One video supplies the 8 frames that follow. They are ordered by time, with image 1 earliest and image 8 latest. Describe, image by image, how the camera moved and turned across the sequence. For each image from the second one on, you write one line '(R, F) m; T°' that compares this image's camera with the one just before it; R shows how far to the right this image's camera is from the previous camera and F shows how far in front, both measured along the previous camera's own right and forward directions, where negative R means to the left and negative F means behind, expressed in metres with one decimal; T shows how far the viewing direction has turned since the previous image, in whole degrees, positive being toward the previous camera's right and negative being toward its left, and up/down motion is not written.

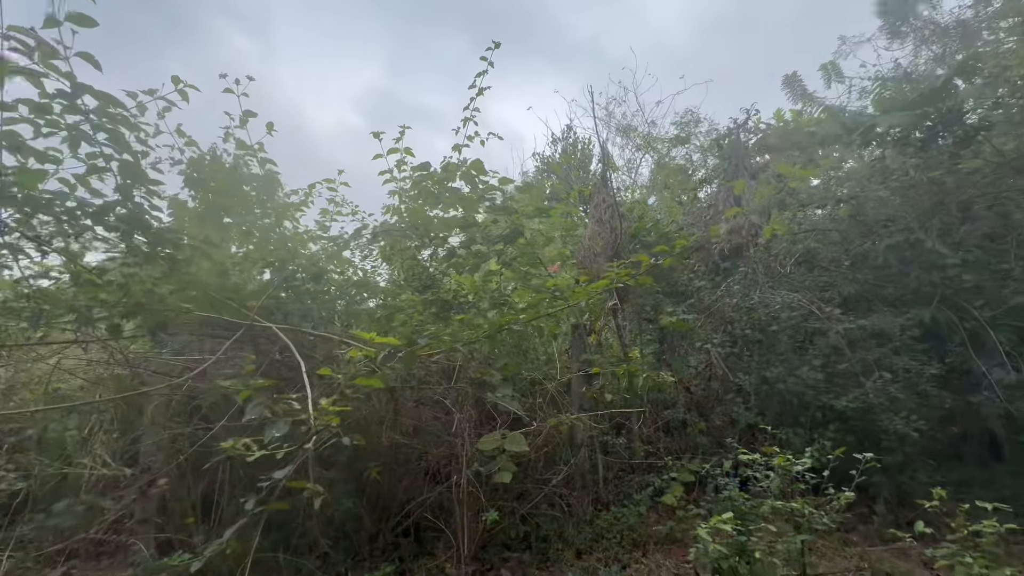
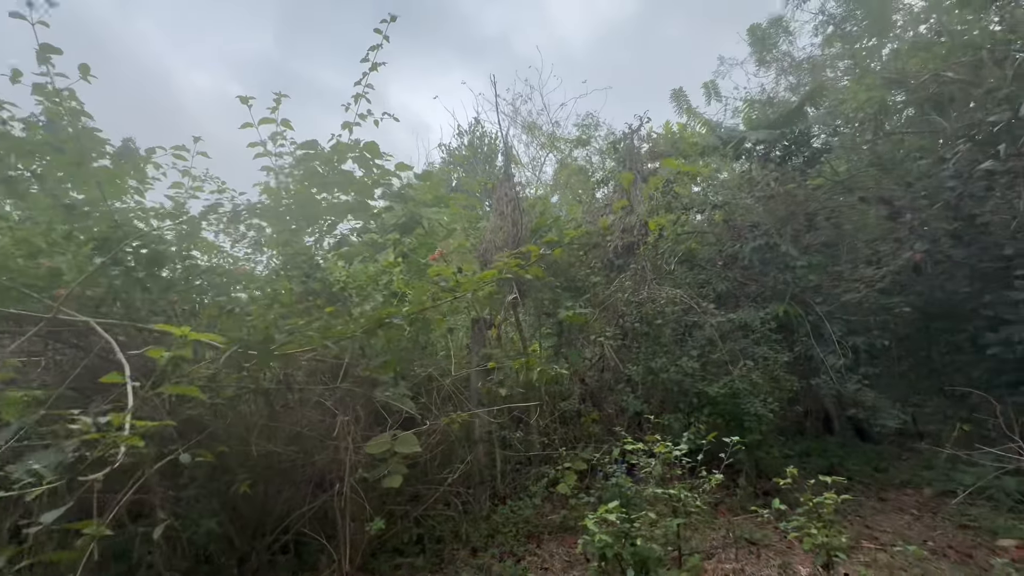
(+0.1, +0.1) m; +12°
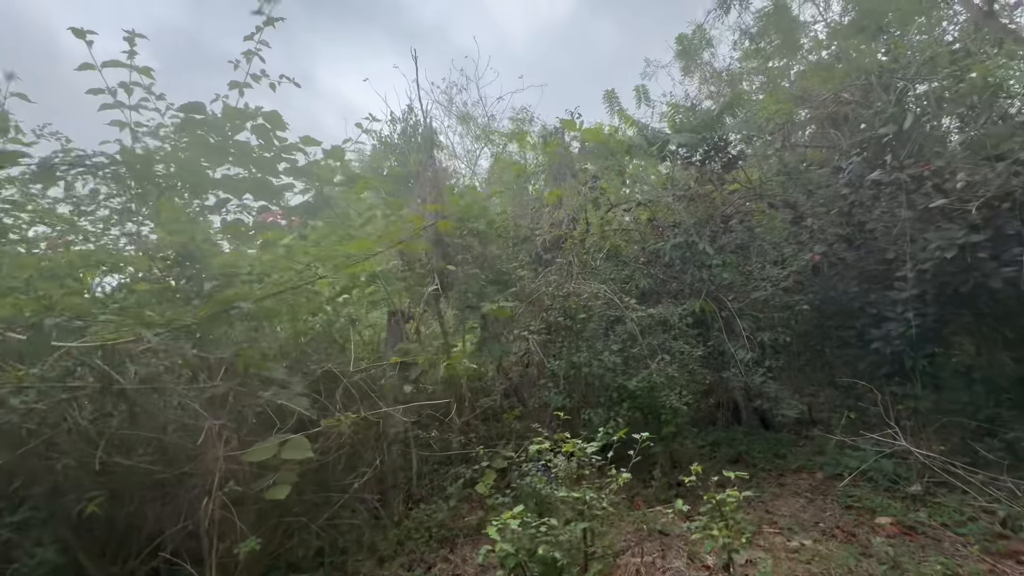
(+0.1, +0.2) m; +8°
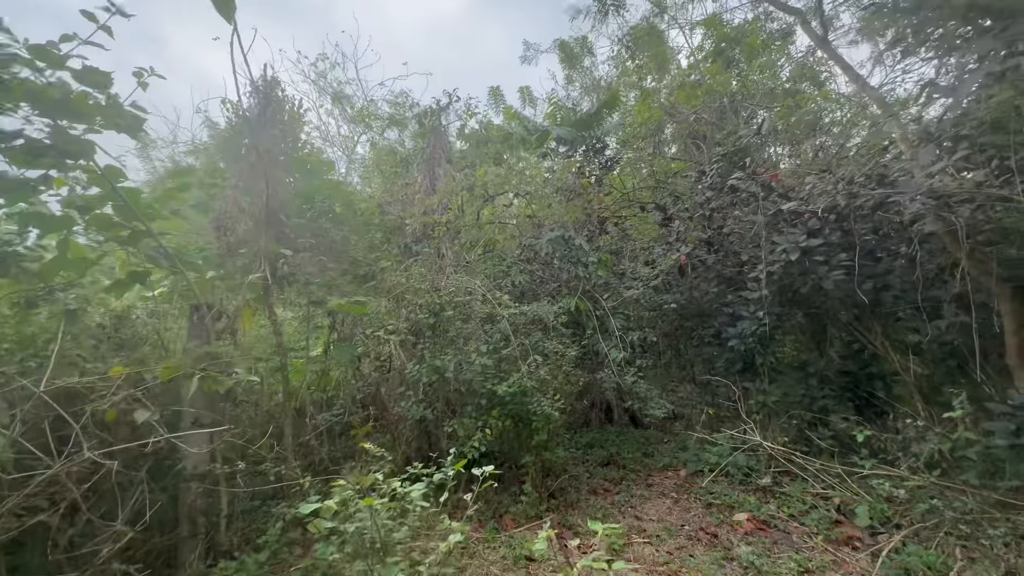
(+0.3, +0.5) m; +14°
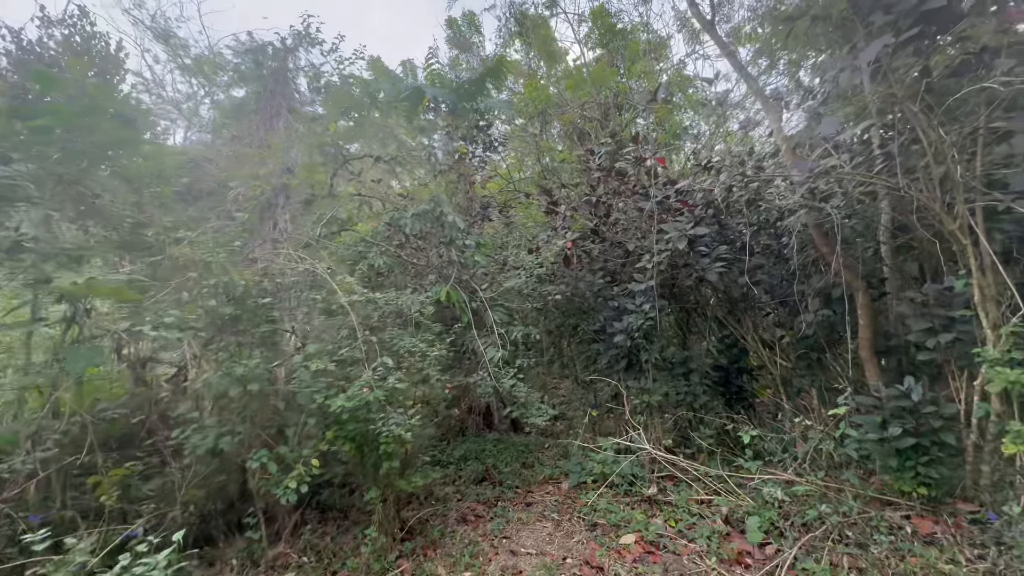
(+0.3, +0.8) m; +14°
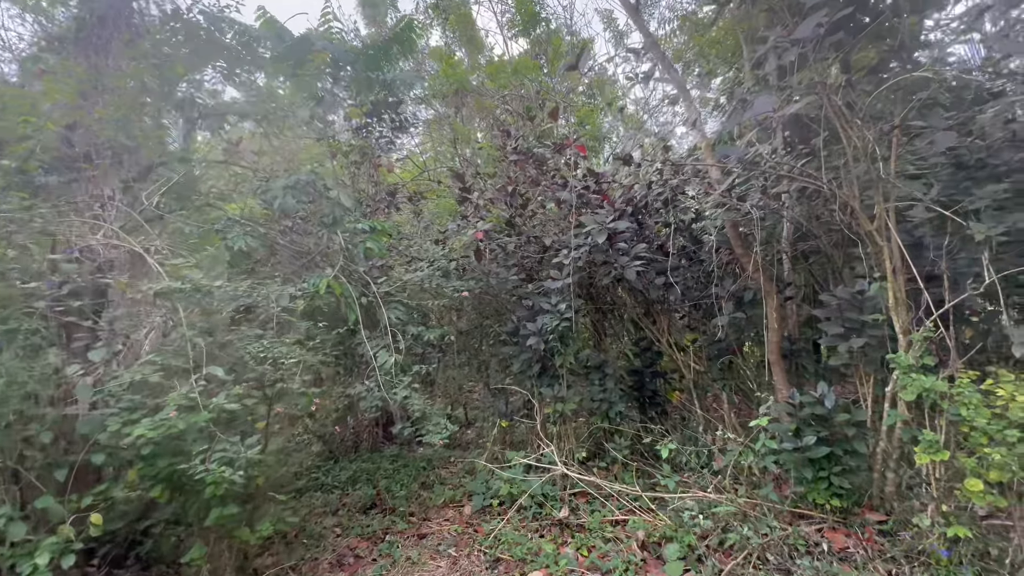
(+0.2, +0.5) m; +10°
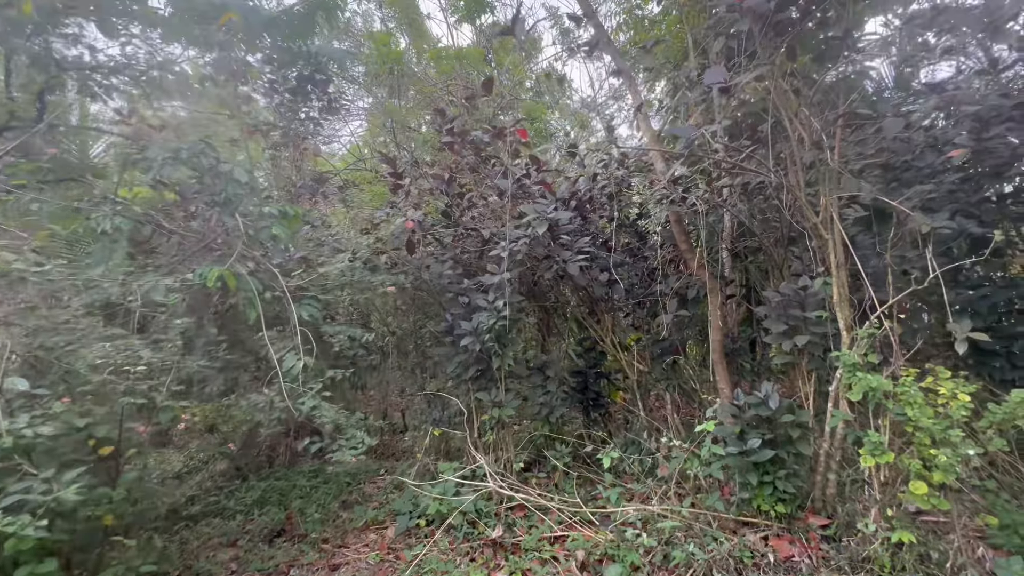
(+0.1, +0.3) m; +6°
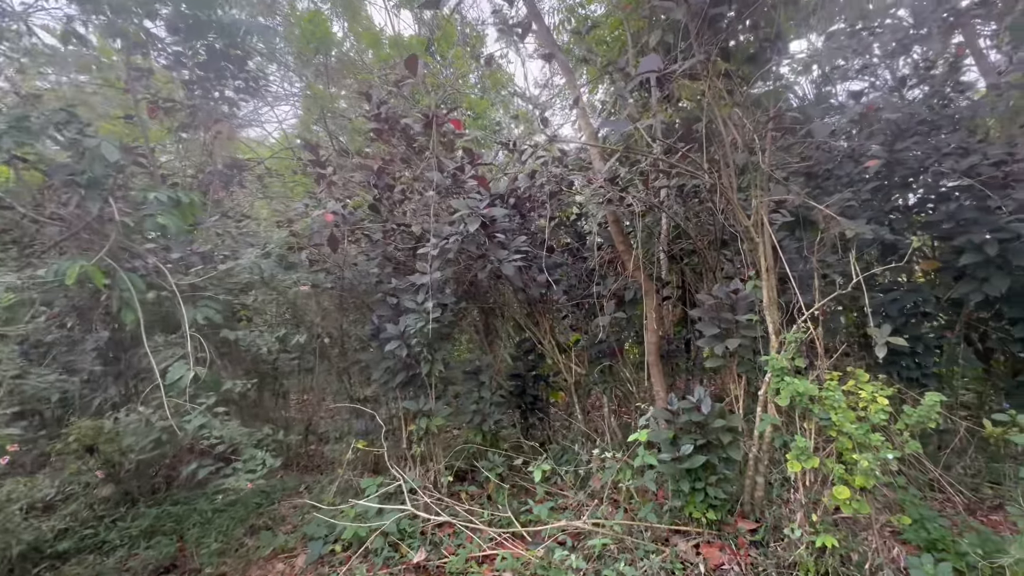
(+0.1, +0.2) m; +7°
